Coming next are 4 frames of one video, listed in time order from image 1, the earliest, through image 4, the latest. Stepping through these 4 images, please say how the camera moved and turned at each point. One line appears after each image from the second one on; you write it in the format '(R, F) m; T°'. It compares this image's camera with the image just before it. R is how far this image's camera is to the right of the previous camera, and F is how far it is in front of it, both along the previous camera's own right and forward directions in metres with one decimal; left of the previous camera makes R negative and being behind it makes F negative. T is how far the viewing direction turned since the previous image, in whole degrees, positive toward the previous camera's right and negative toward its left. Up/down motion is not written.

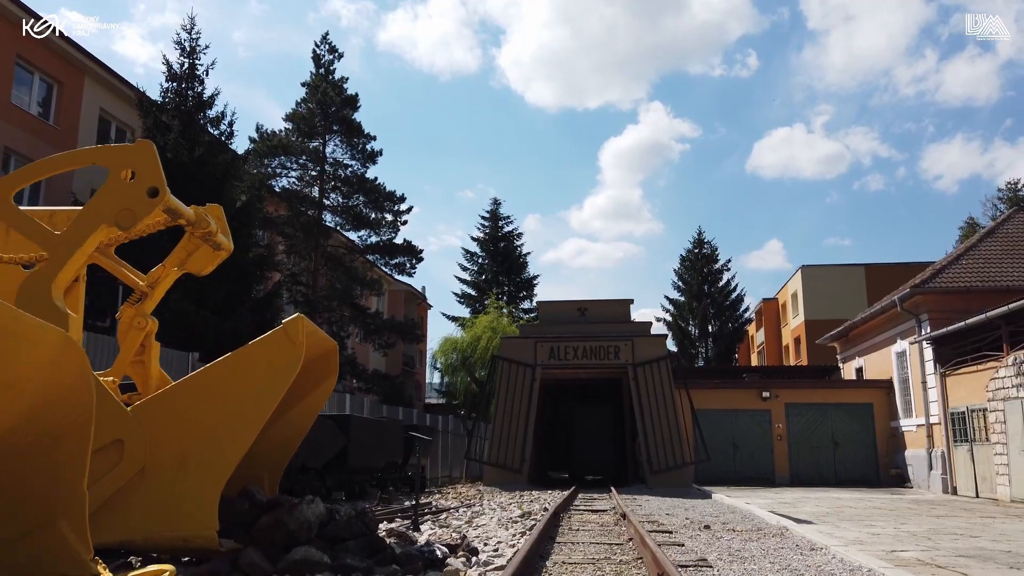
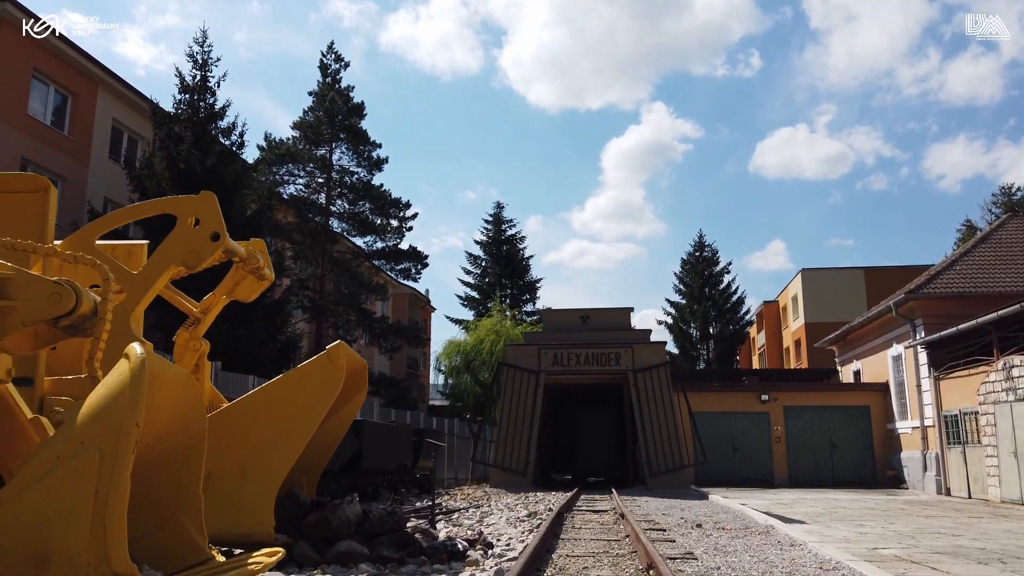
(0.0, -0.5) m; 0°
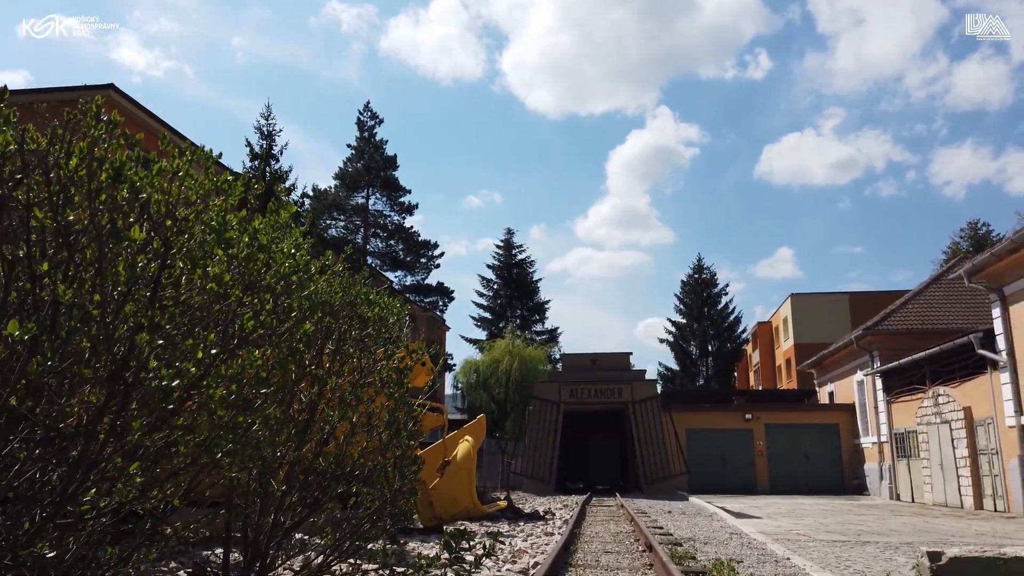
(-0.4, -3.4) m; 0°
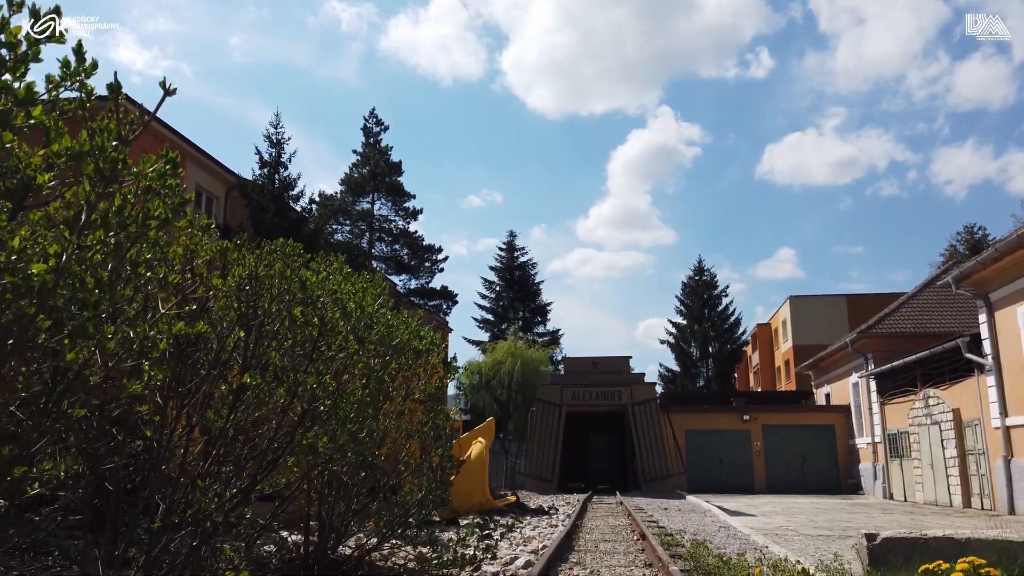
(0.0, -0.6) m; 0°
